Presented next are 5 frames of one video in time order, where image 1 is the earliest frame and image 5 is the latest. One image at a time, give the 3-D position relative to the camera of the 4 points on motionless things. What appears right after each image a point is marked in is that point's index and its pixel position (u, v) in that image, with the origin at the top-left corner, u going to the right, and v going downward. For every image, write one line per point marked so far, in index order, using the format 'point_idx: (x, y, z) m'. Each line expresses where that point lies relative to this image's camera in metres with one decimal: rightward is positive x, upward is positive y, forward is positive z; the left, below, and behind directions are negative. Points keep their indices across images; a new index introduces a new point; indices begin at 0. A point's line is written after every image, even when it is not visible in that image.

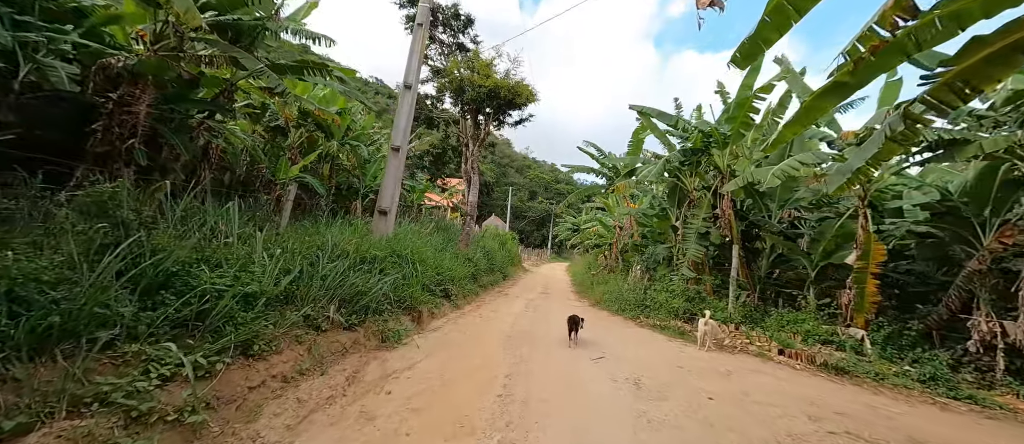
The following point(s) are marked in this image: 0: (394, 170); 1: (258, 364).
0: (-2.4, +1.1, +8.3) m
1: (-2.2, -1.2, +3.5) m
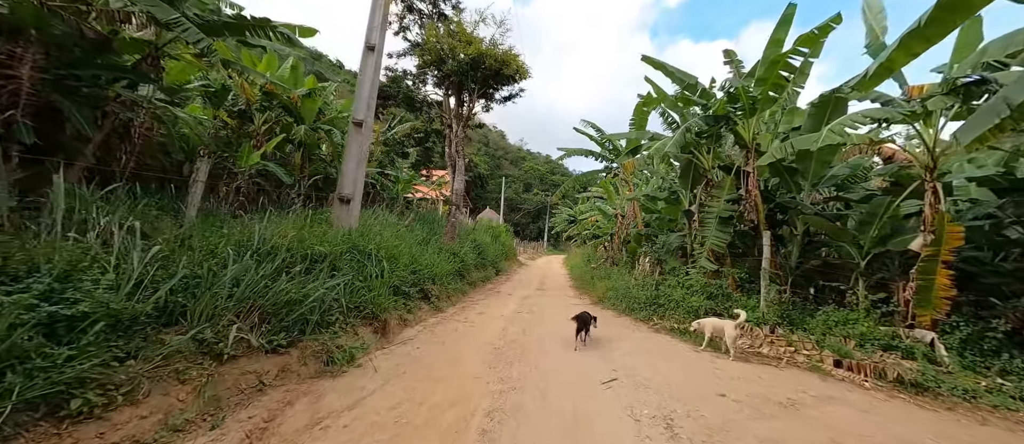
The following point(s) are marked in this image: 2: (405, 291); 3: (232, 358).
0: (-2.7, +1.3, +7.0) m
1: (-2.4, -1.1, +2.2) m
2: (-1.8, -1.1, +6.6) m
3: (-2.4, -1.1, +3.4) m
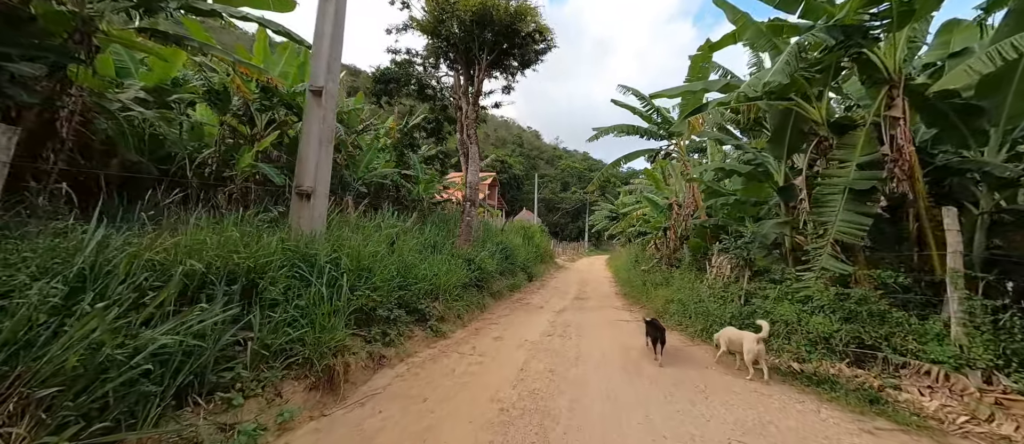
0: (-2.5, +1.3, +5.2) m
1: (-2.6, -1.1, +0.4) m
2: (-1.5, -1.1, +4.8) m
3: (-2.4, -1.1, +1.6) m
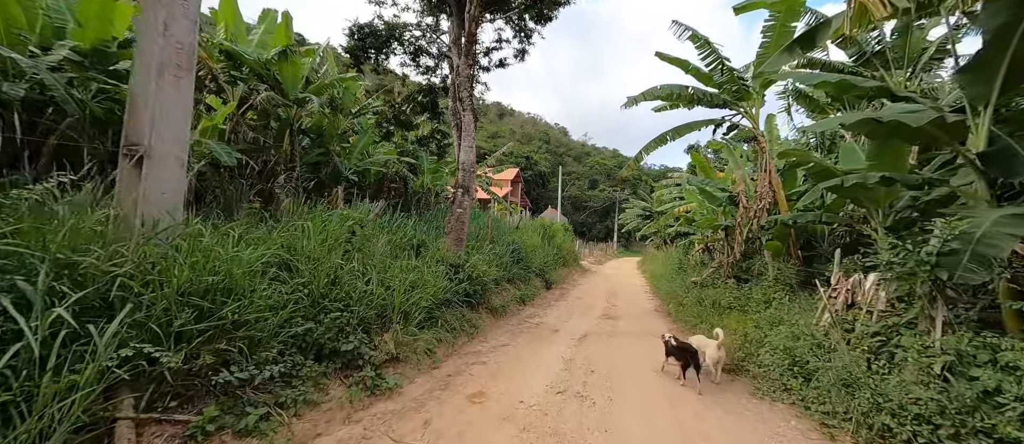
0: (-2.6, +1.4, +3.1) m
1: (-3.0, -1.0, -1.7) m
2: (-1.7, -1.0, +2.6) m
3: (-2.8, -1.0, -0.5) m
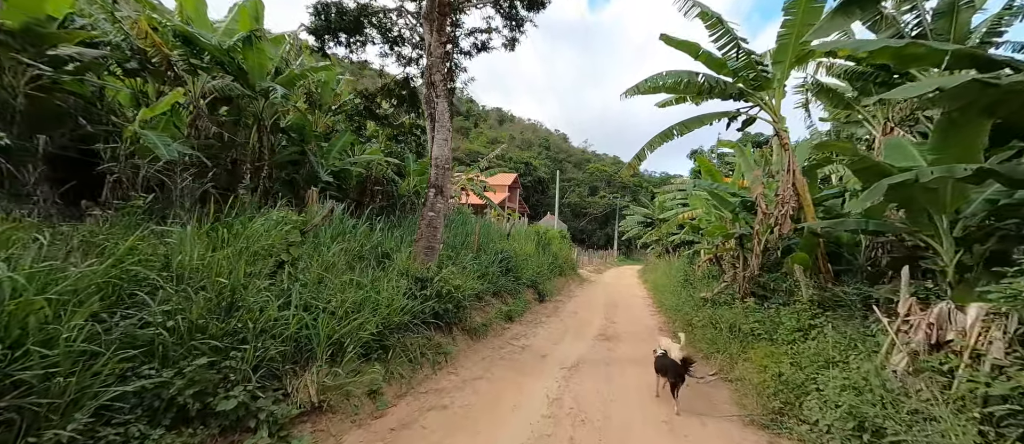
0: (-2.9, +1.4, +2.2) m
1: (-3.3, -0.9, -2.6) m
2: (-2.0, -1.0, +1.6) m
3: (-3.1, -1.0, -1.4) m
